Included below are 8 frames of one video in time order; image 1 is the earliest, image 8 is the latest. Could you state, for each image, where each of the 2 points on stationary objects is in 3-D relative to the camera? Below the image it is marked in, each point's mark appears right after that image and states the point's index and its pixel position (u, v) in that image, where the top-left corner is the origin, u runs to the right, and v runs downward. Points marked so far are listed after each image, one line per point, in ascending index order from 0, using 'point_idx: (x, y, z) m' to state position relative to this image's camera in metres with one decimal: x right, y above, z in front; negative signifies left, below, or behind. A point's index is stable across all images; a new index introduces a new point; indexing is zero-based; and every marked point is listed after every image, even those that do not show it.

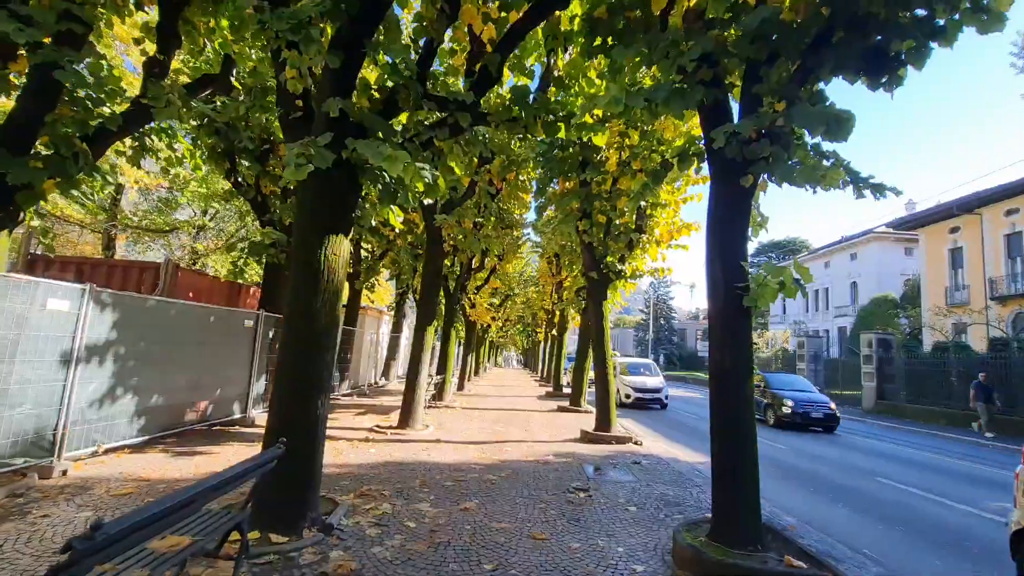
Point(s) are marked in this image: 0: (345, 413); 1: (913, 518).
0: (-4.1, -3.1, +11.6) m
1: (+5.6, -3.2, +6.6) m
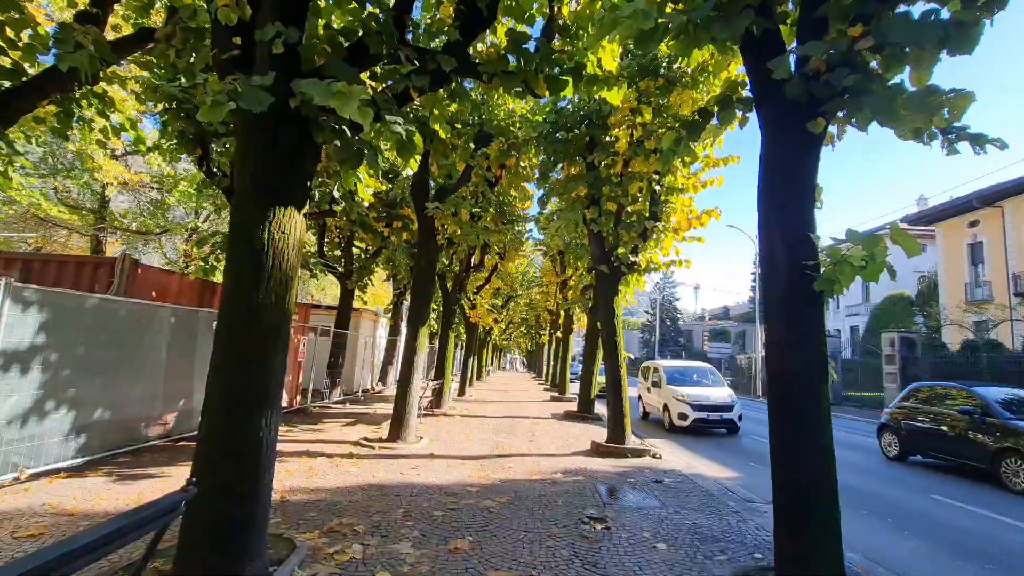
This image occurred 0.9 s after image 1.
0: (-4.0, -3.0, +10.6) m
1: (+5.6, -3.0, +5.6) m
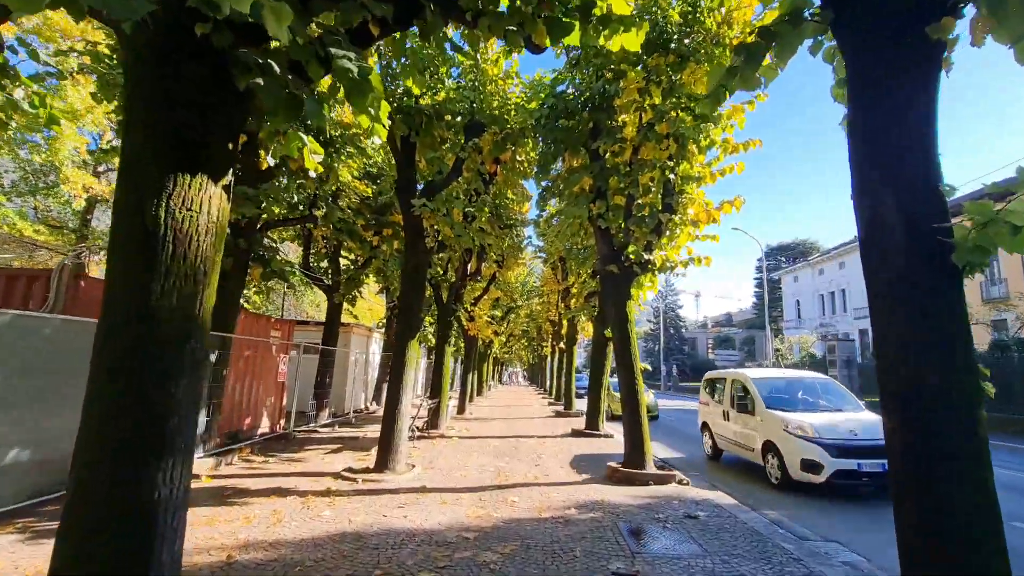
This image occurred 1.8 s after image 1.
0: (-3.9, -3.3, +9.6) m
1: (+5.7, -2.9, +4.5) m
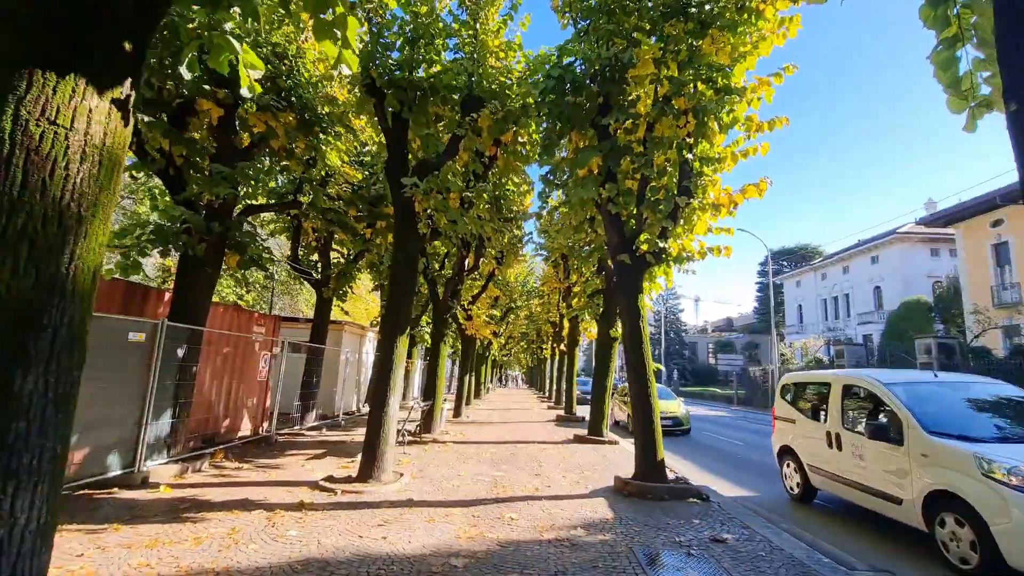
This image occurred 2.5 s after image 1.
0: (-4.0, -3.1, +8.8) m
1: (+5.7, -2.8, +3.7) m
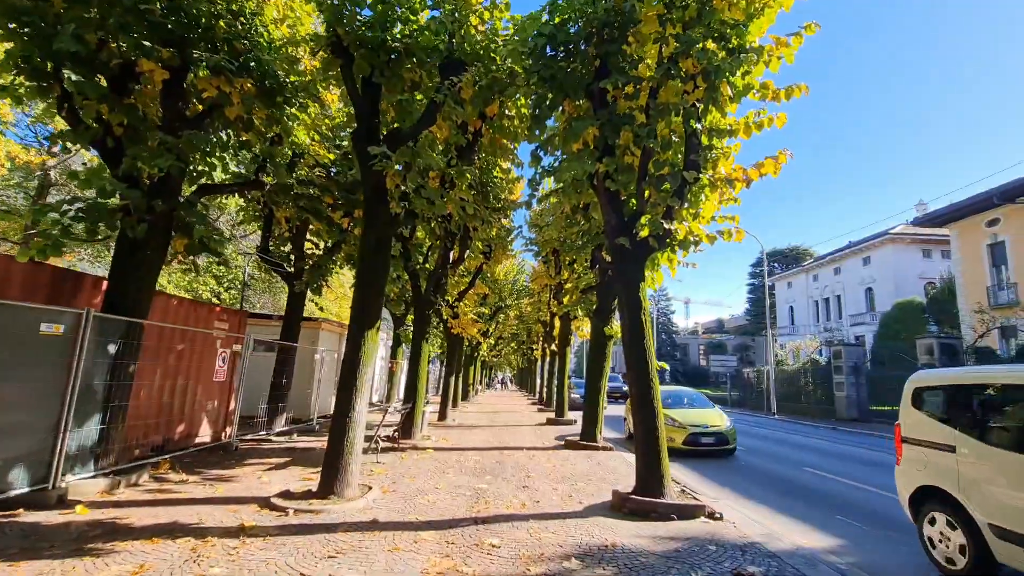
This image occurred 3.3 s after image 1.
0: (-4.2, -2.9, +7.8) m
1: (+5.5, -2.6, +2.9) m
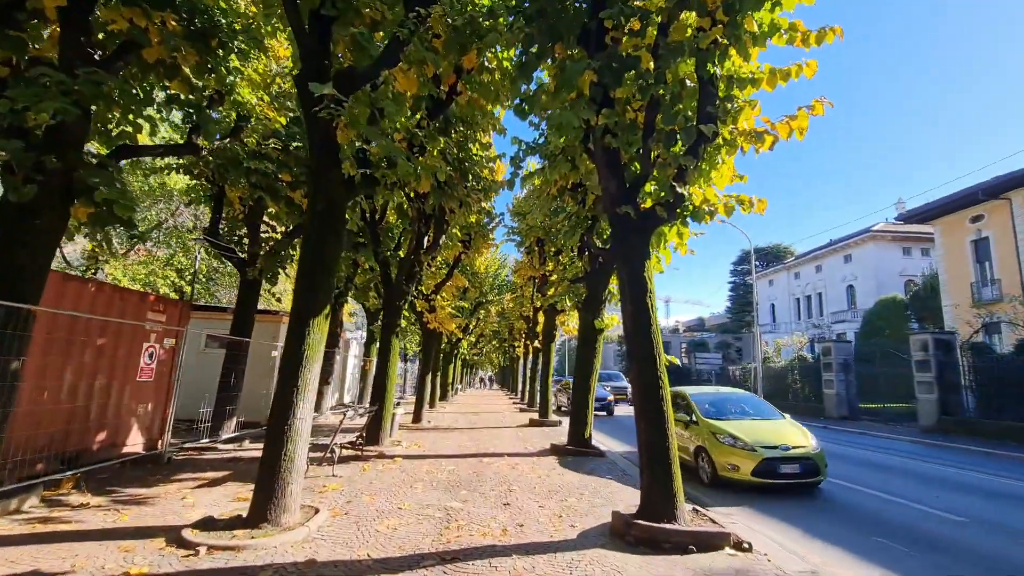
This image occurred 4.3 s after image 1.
0: (-4.5, -2.7, +6.5) m
1: (+5.4, -2.4, +2.0) m
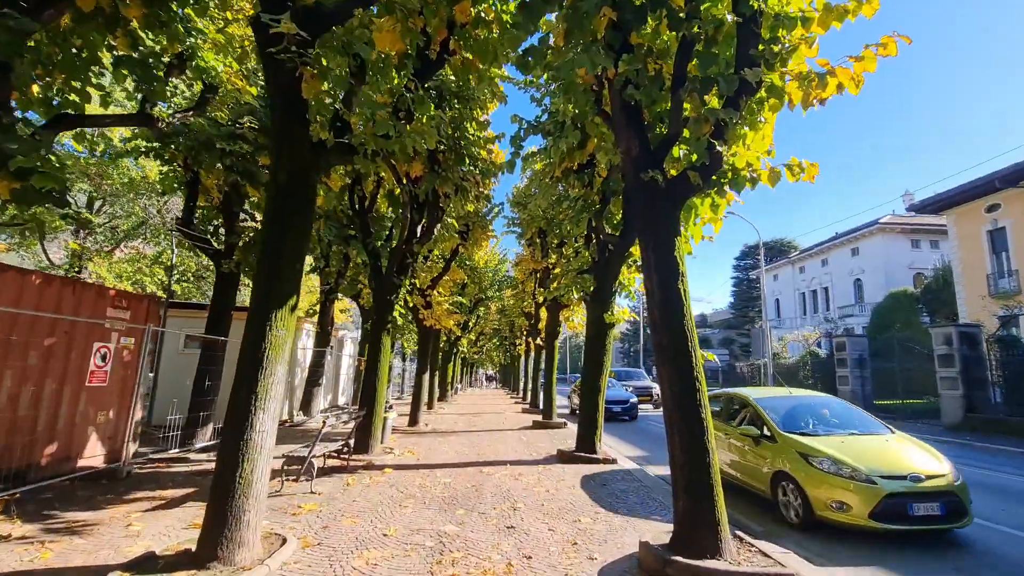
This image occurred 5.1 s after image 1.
0: (-4.4, -2.6, +5.6) m
1: (+5.4, -2.2, +1.1) m
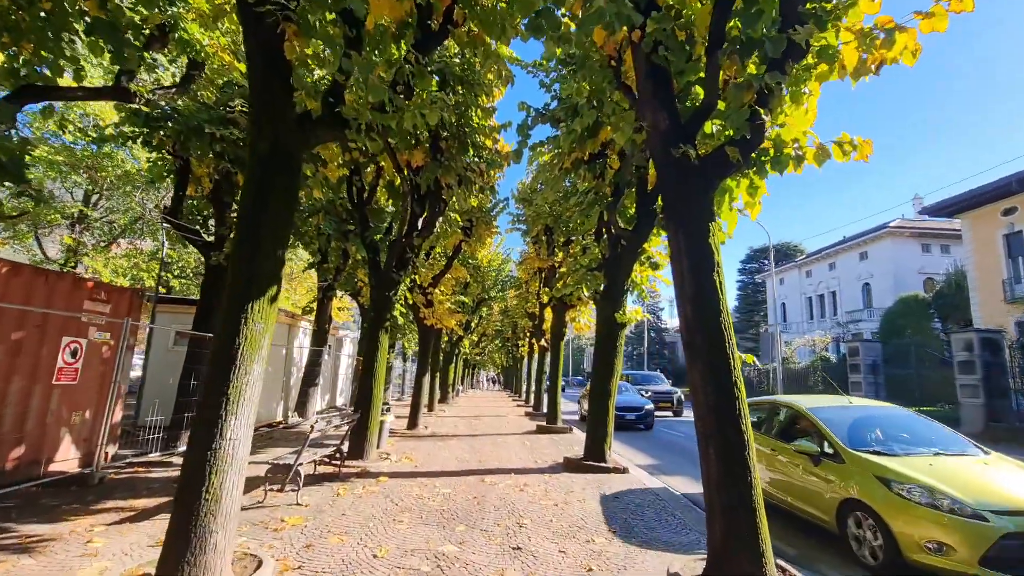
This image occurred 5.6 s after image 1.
0: (-4.4, -2.4, +5.0) m
1: (+5.5, -2.2, +0.5) m
